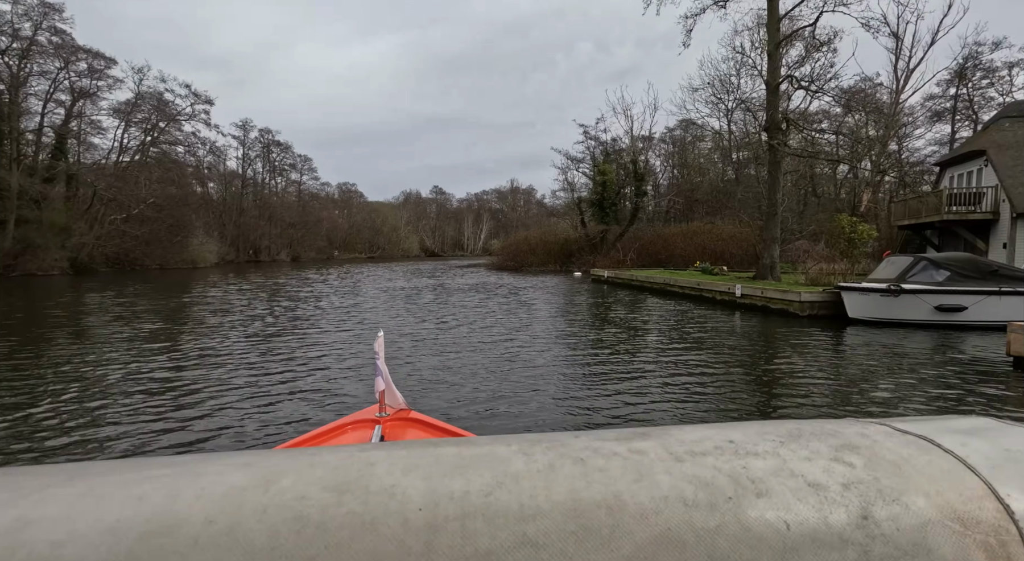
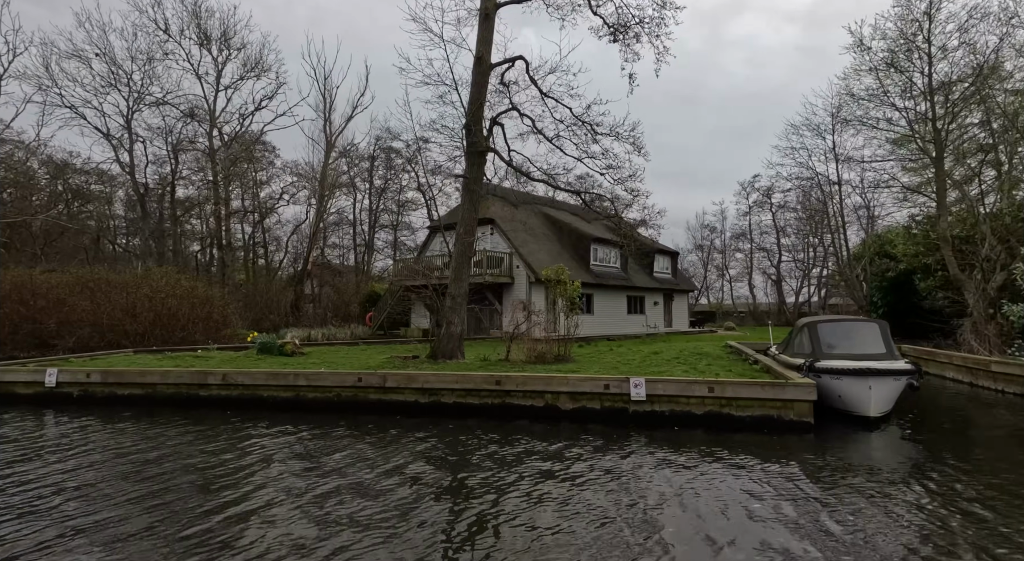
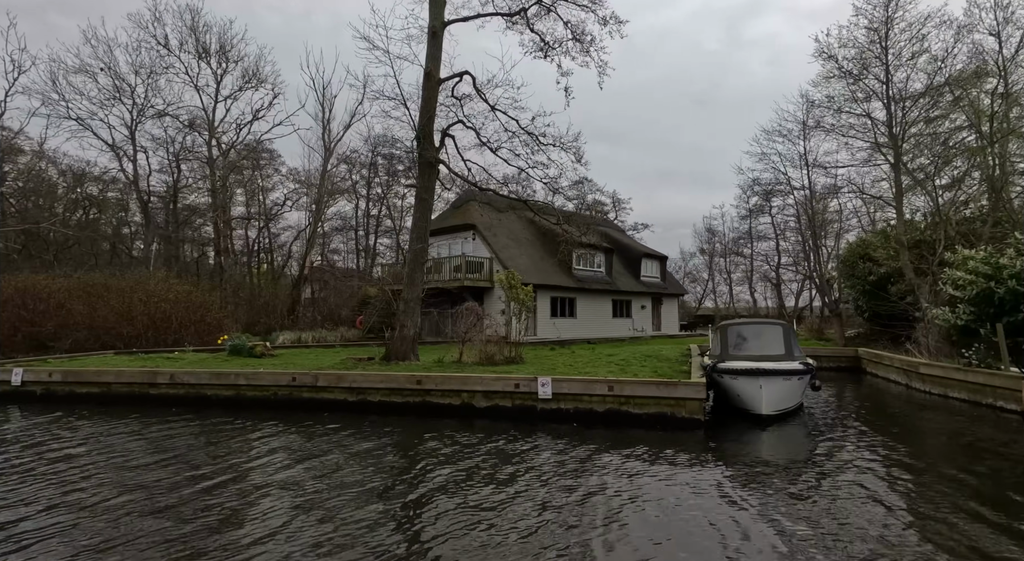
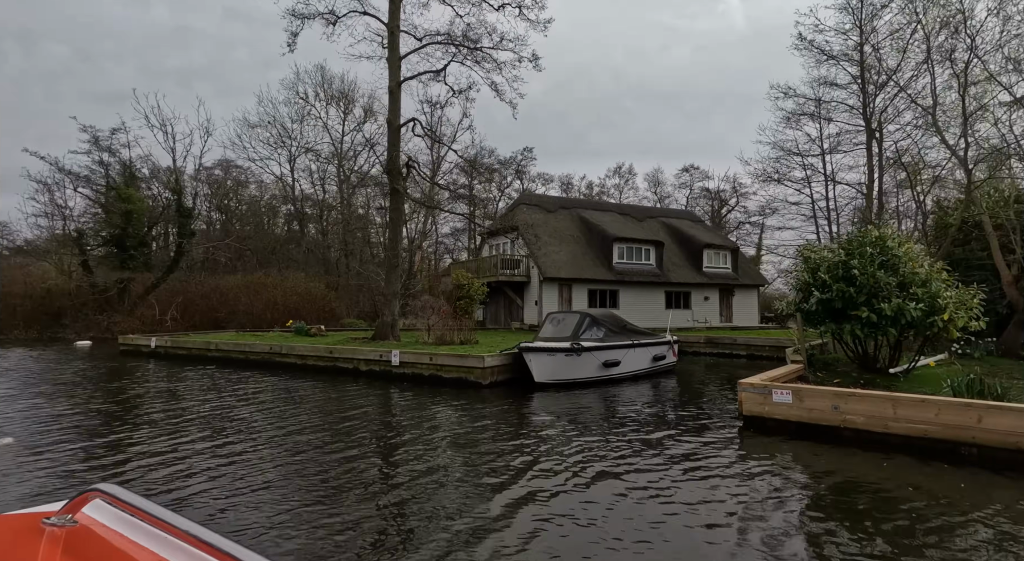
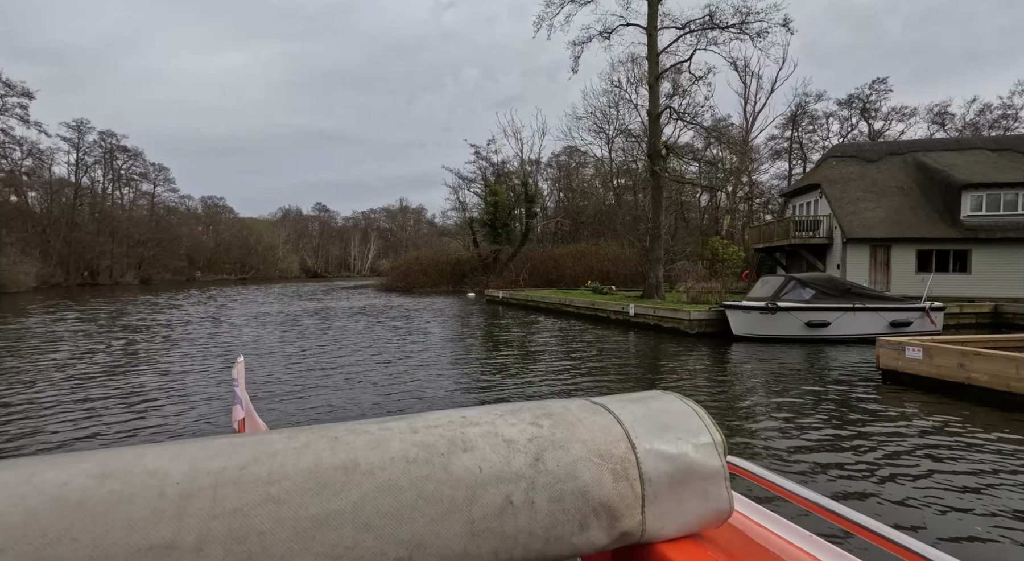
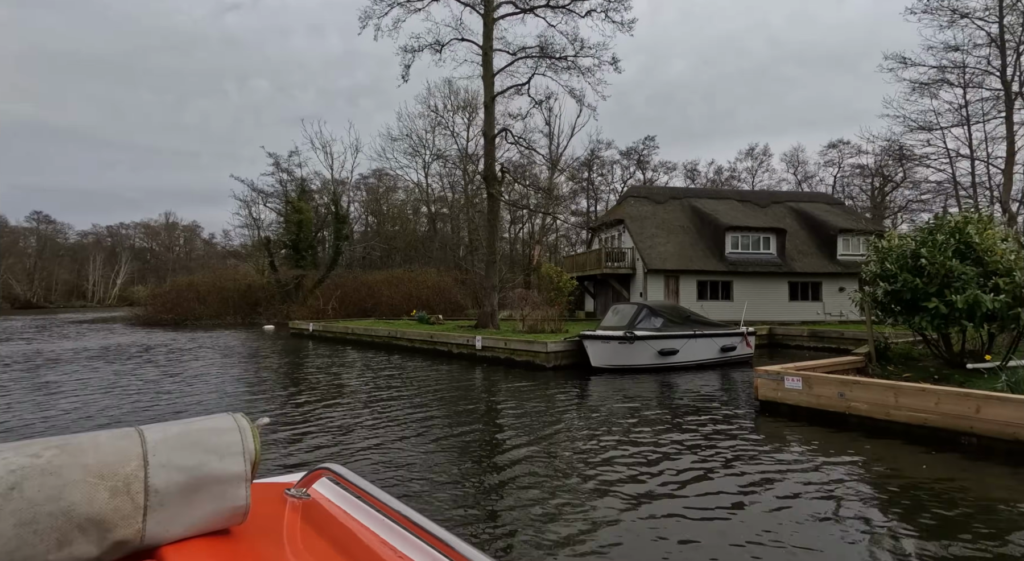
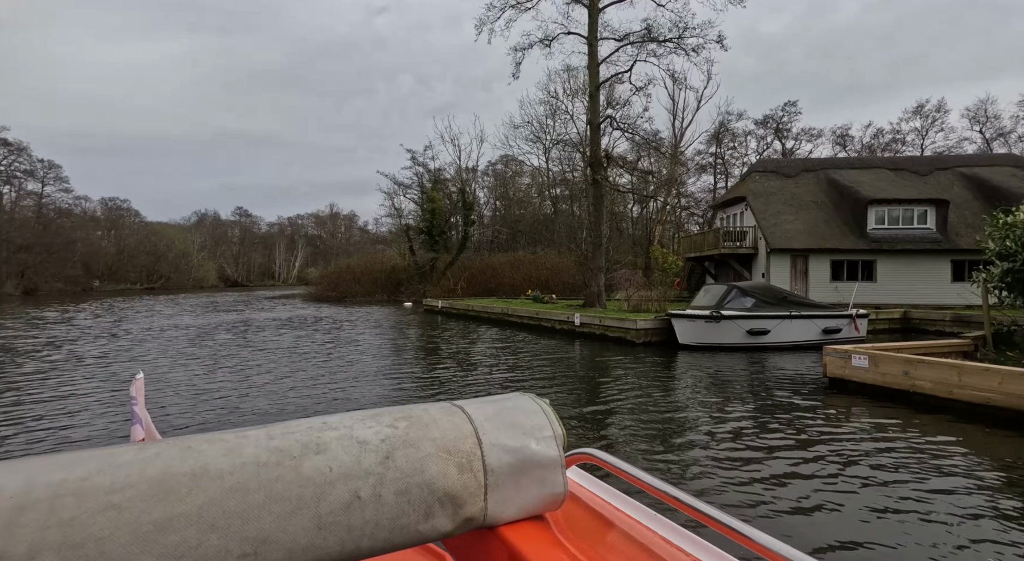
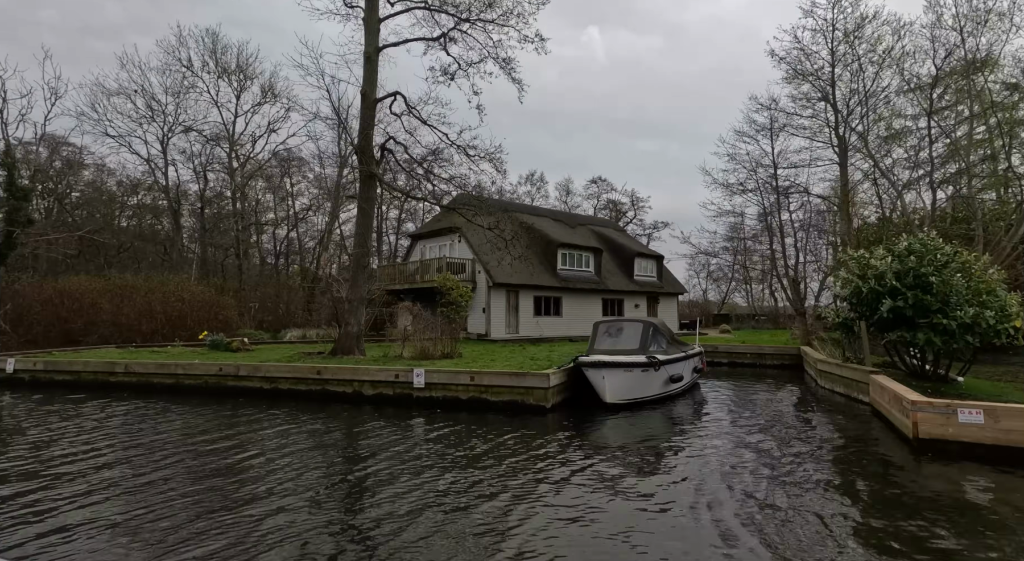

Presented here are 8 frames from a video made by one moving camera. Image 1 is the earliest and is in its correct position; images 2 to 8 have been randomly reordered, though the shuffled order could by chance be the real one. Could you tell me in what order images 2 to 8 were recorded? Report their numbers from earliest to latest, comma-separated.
5, 7, 6, 4, 8, 3, 2
